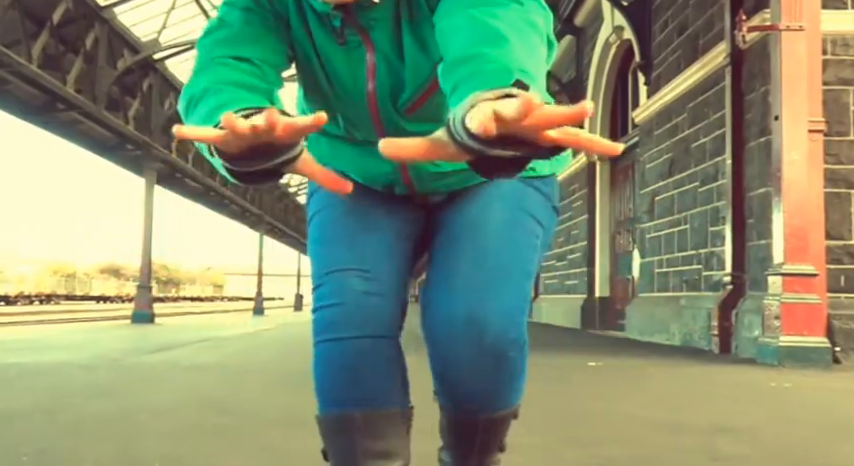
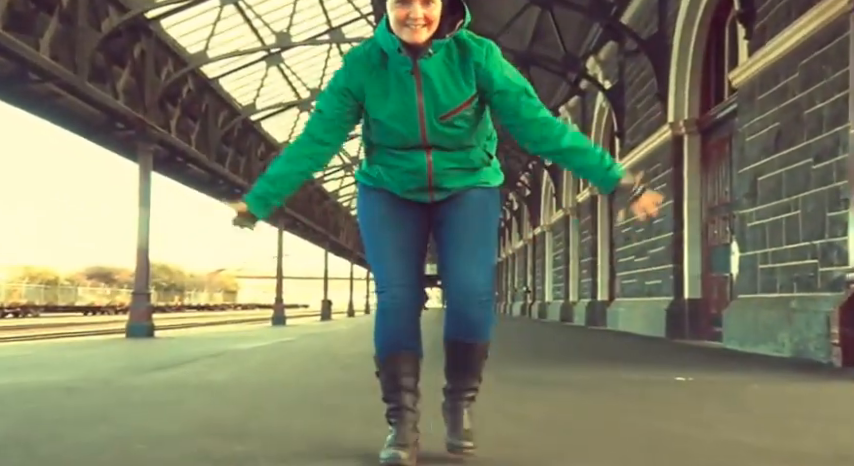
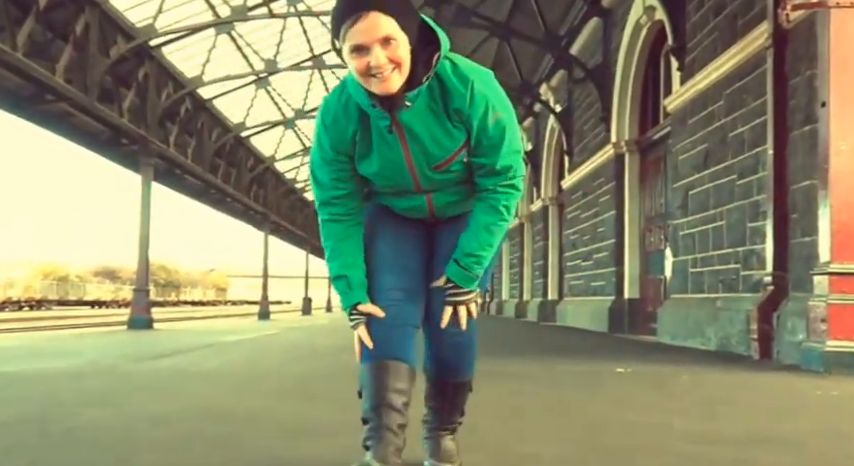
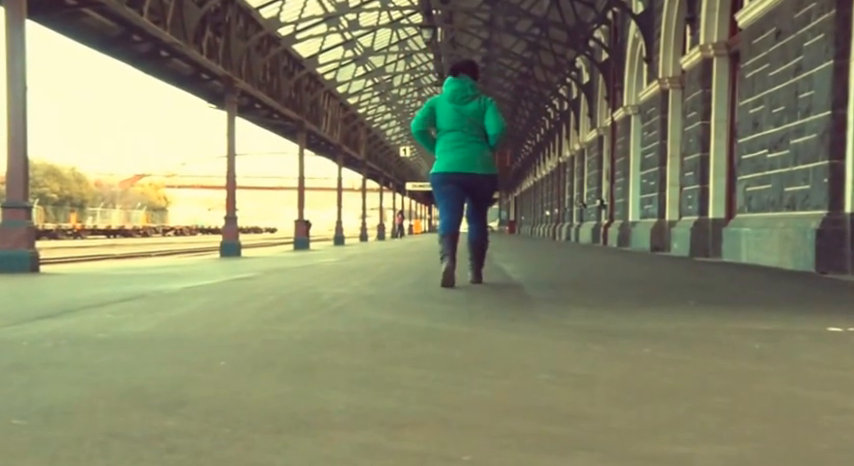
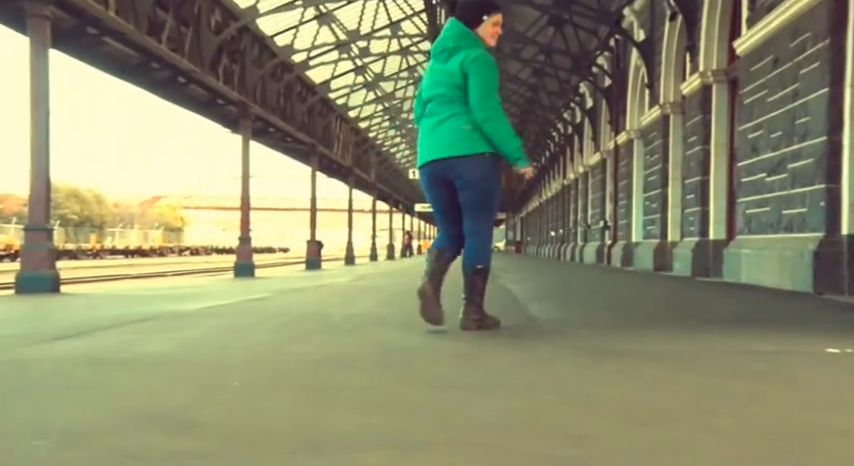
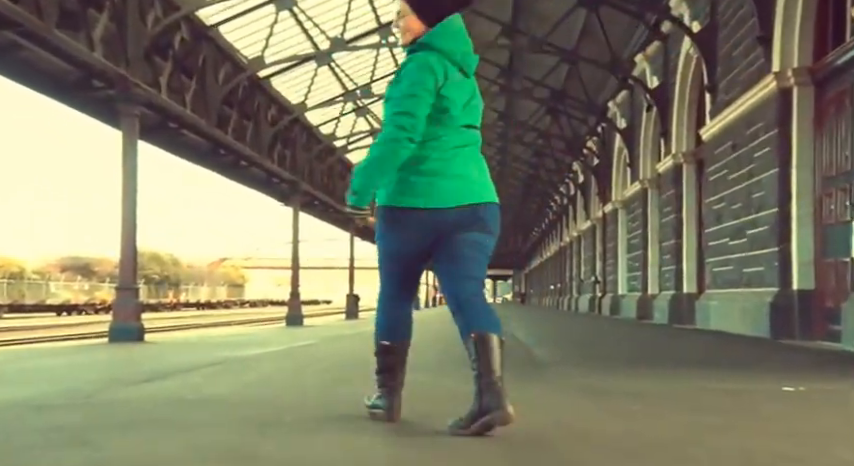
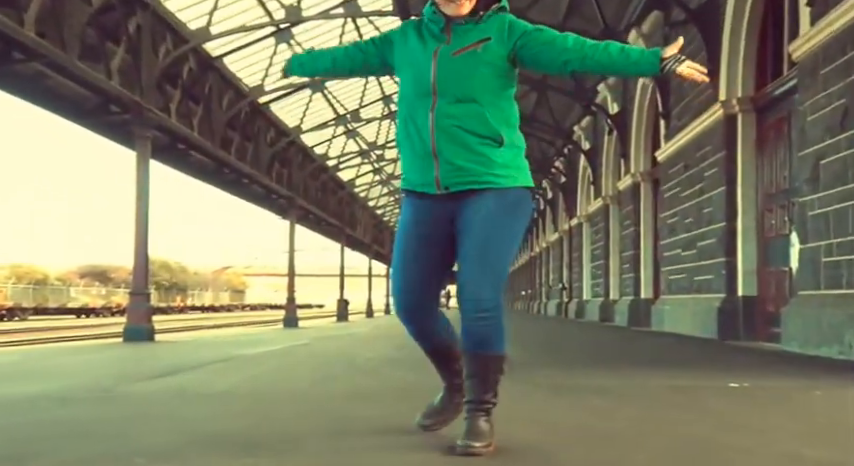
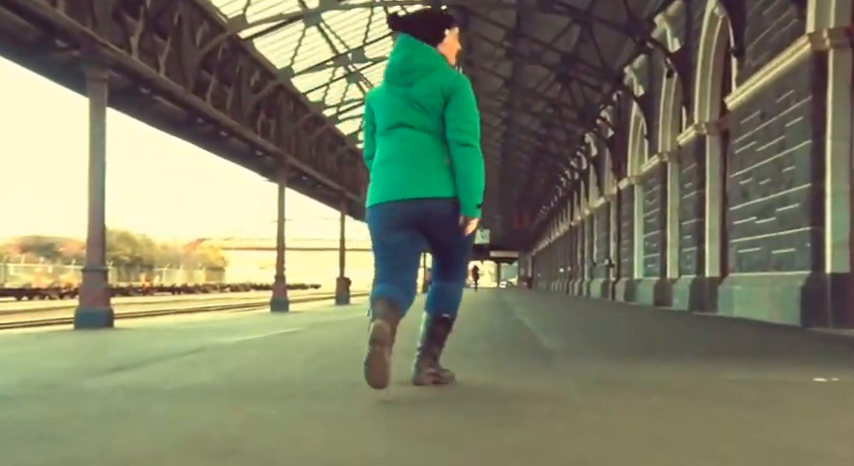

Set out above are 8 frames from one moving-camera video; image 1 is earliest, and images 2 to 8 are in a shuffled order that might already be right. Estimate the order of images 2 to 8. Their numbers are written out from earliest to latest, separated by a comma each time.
3, 2, 7, 6, 8, 5, 4
